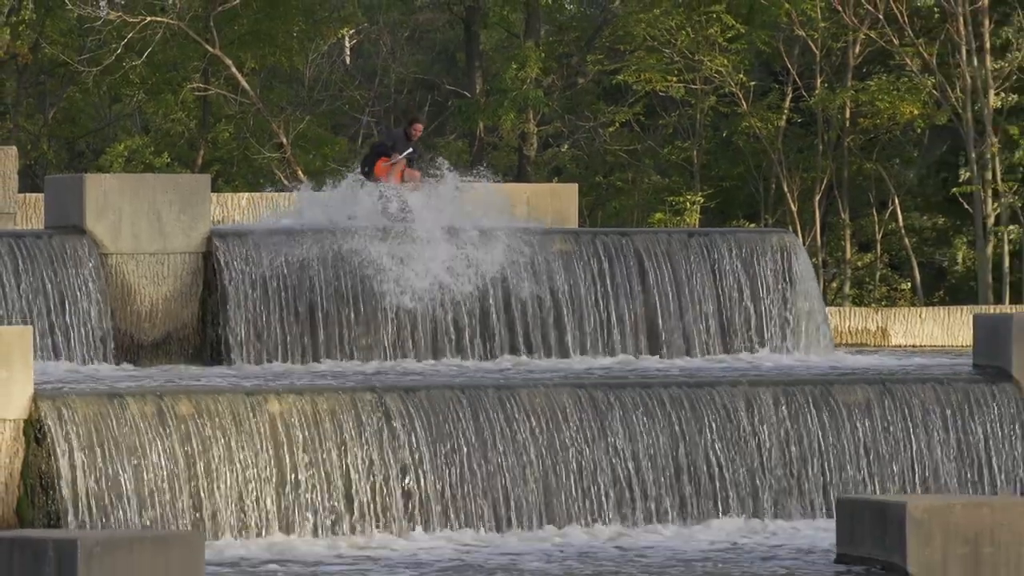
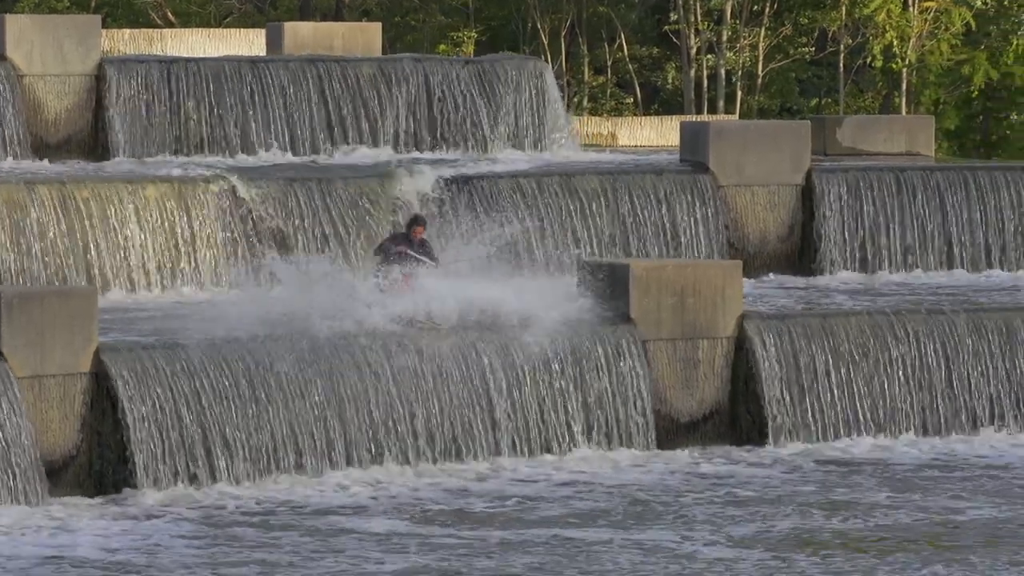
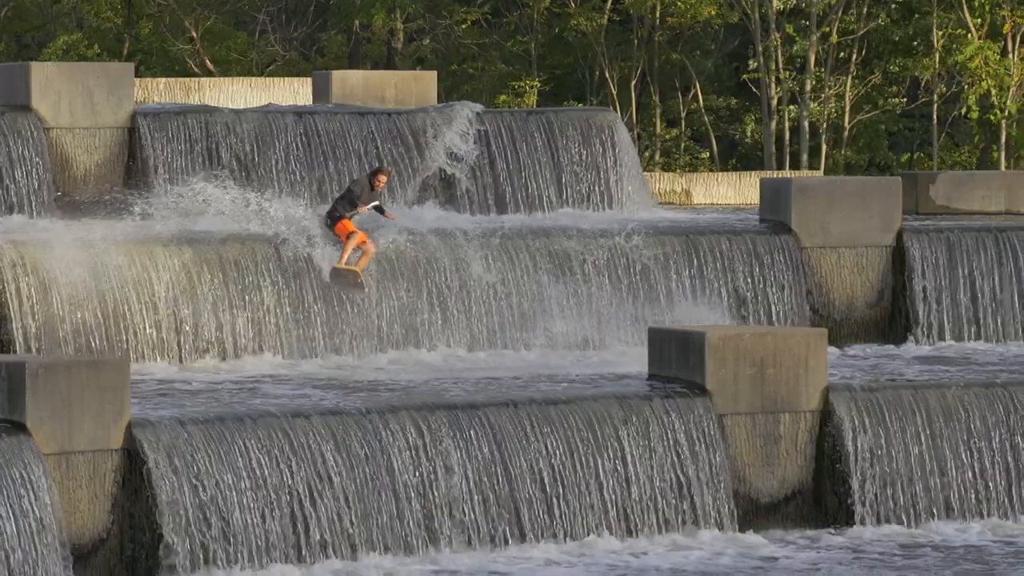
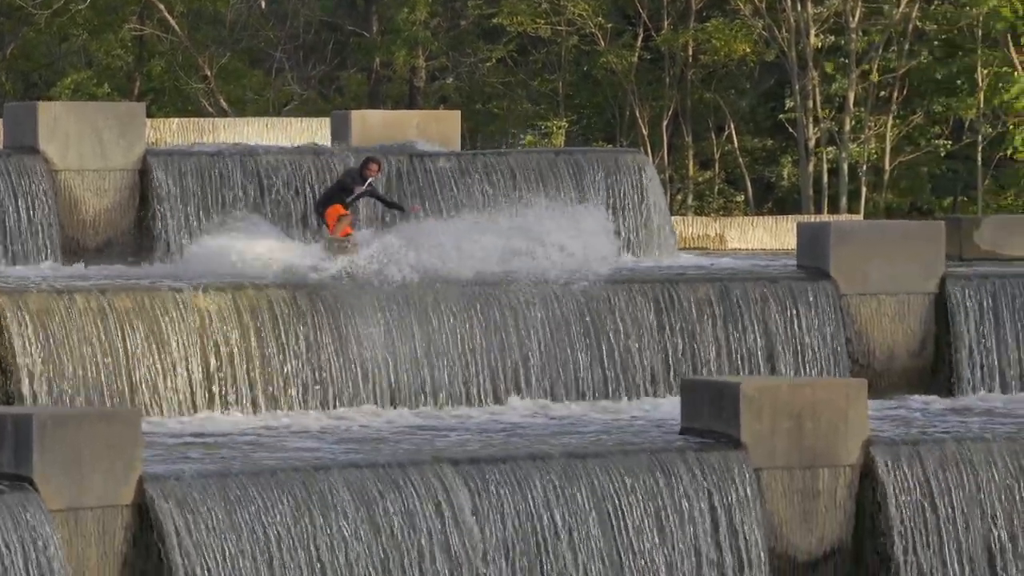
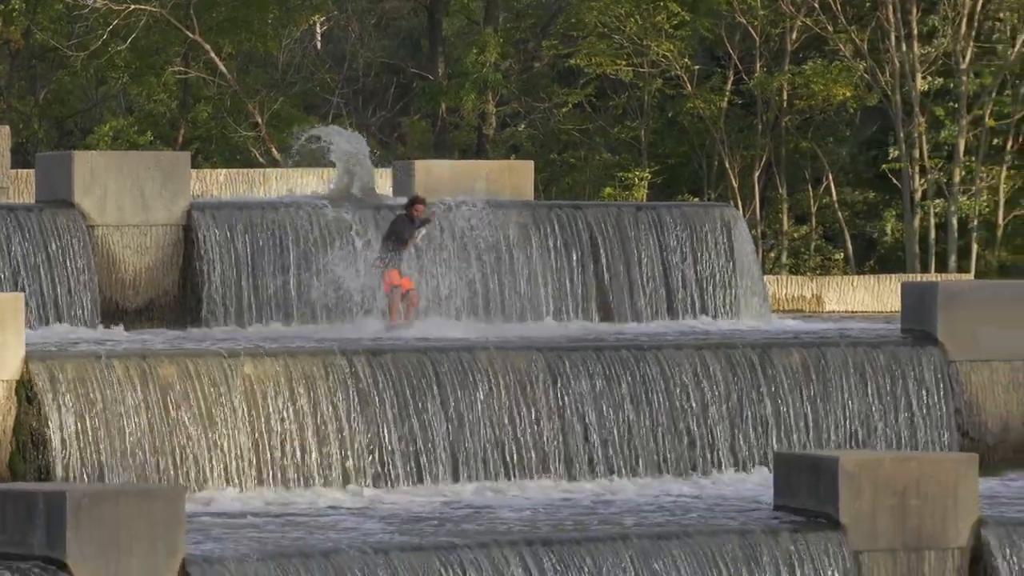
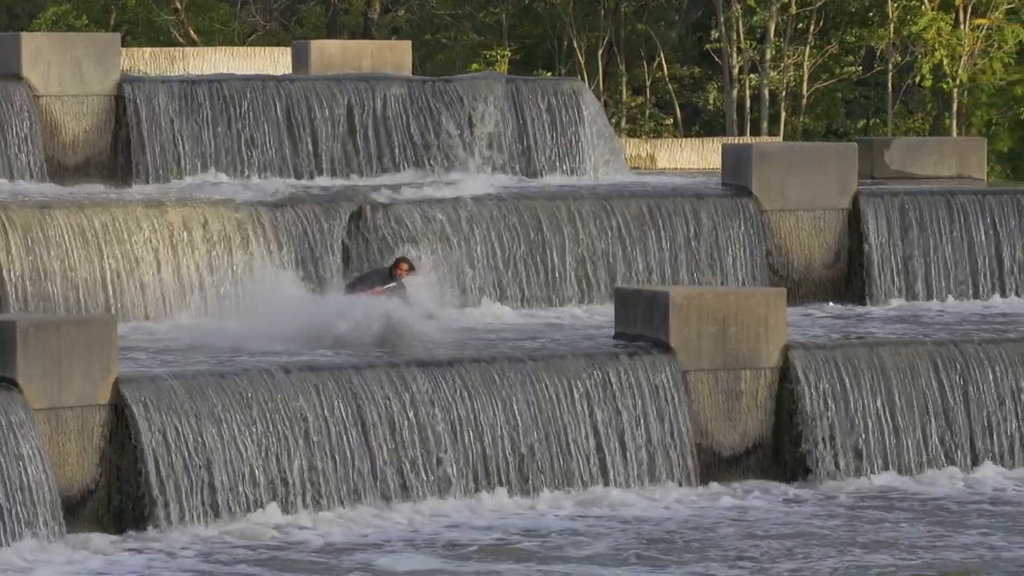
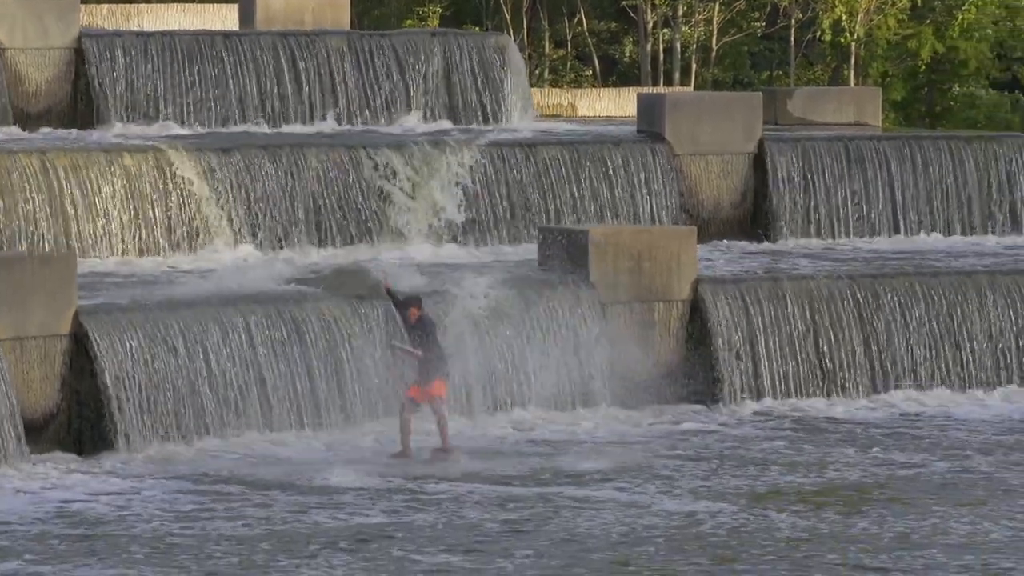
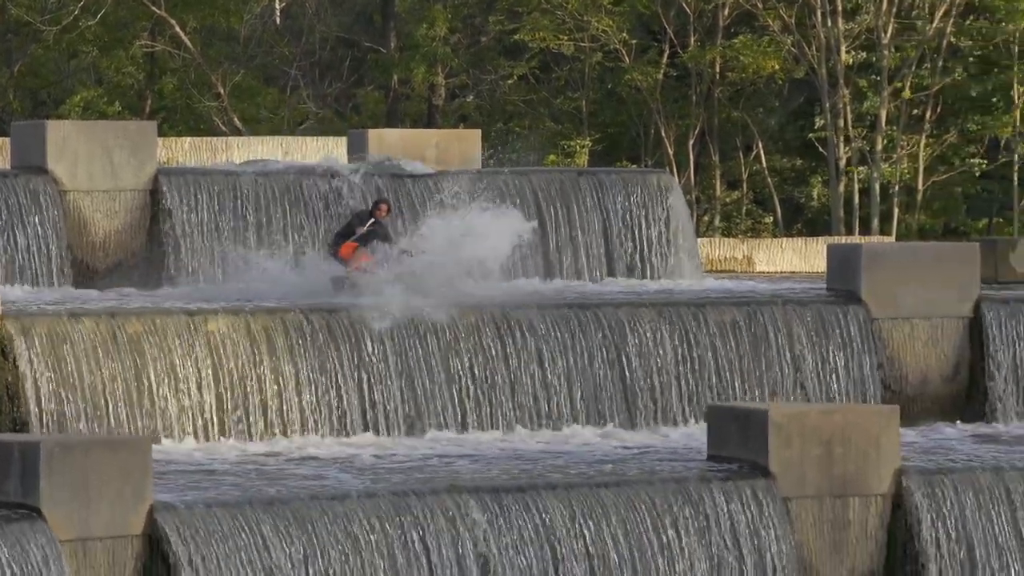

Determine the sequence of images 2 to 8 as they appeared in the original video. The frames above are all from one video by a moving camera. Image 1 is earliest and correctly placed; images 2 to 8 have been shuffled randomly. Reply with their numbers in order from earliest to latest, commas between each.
5, 8, 4, 3, 6, 2, 7
